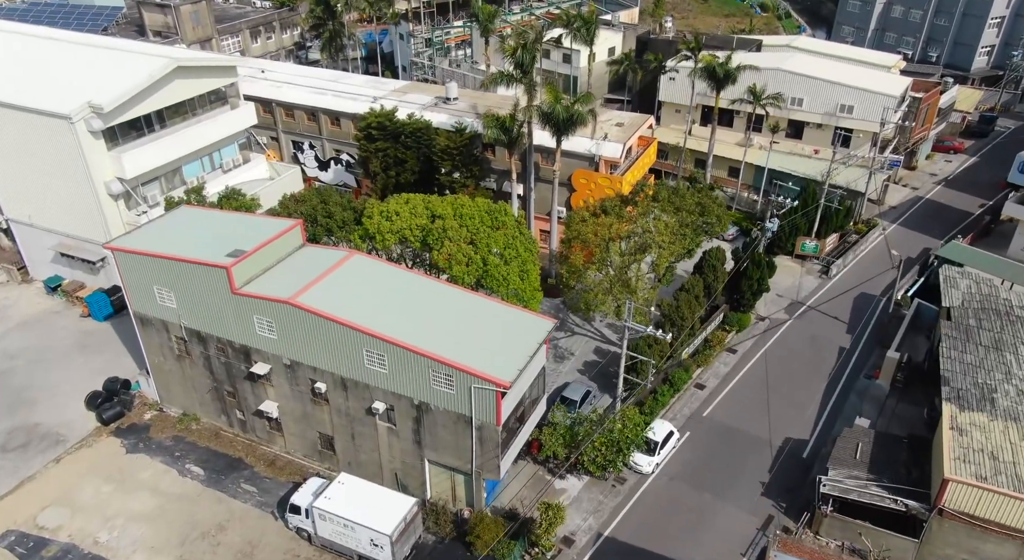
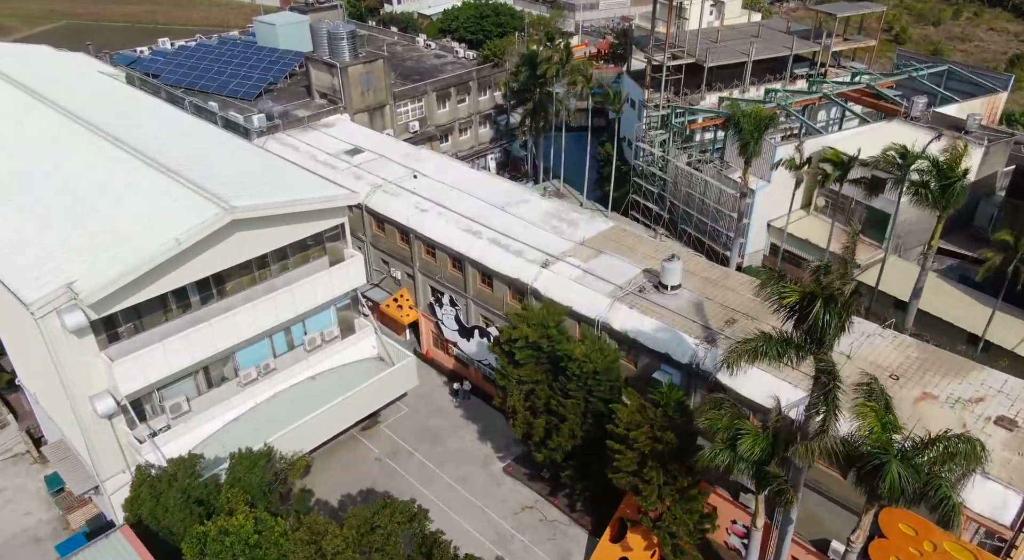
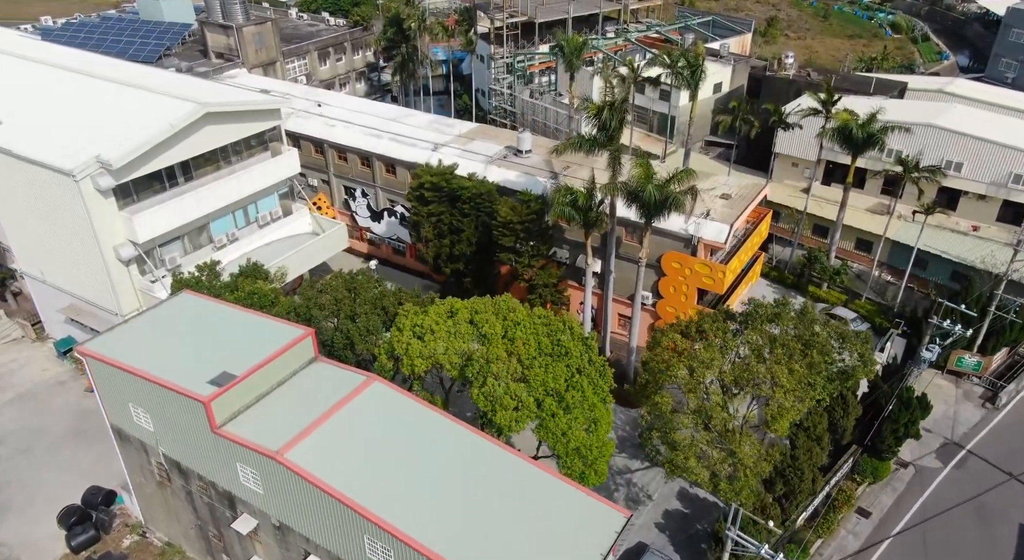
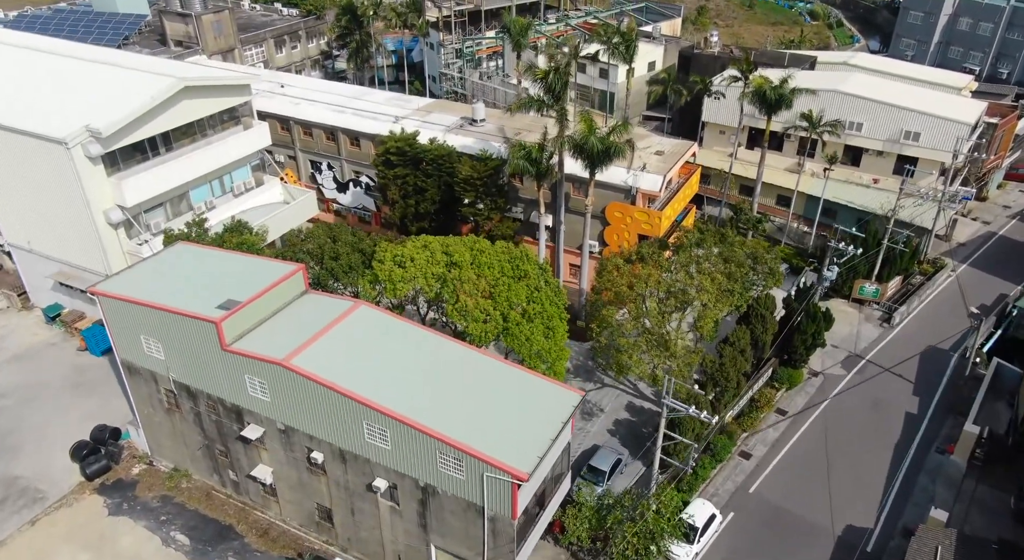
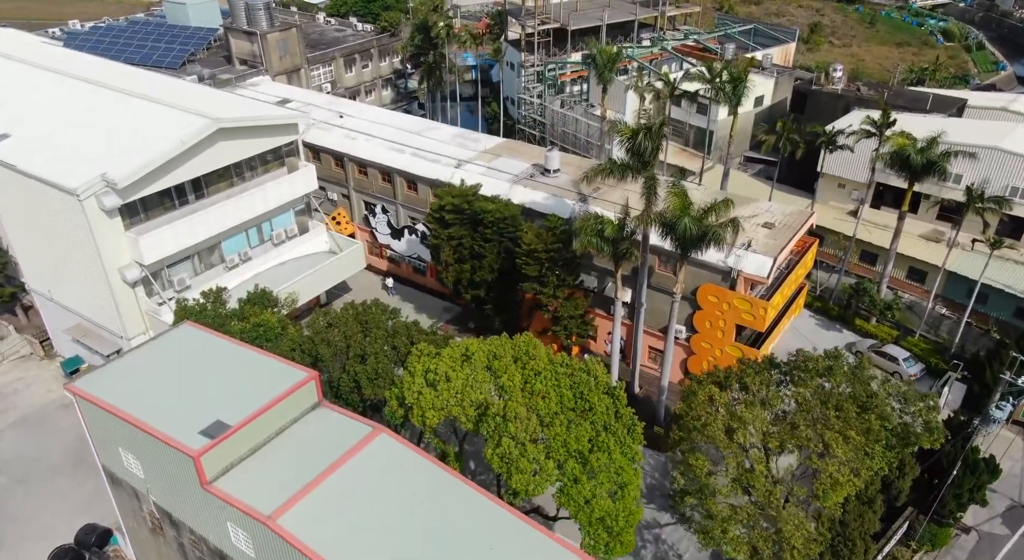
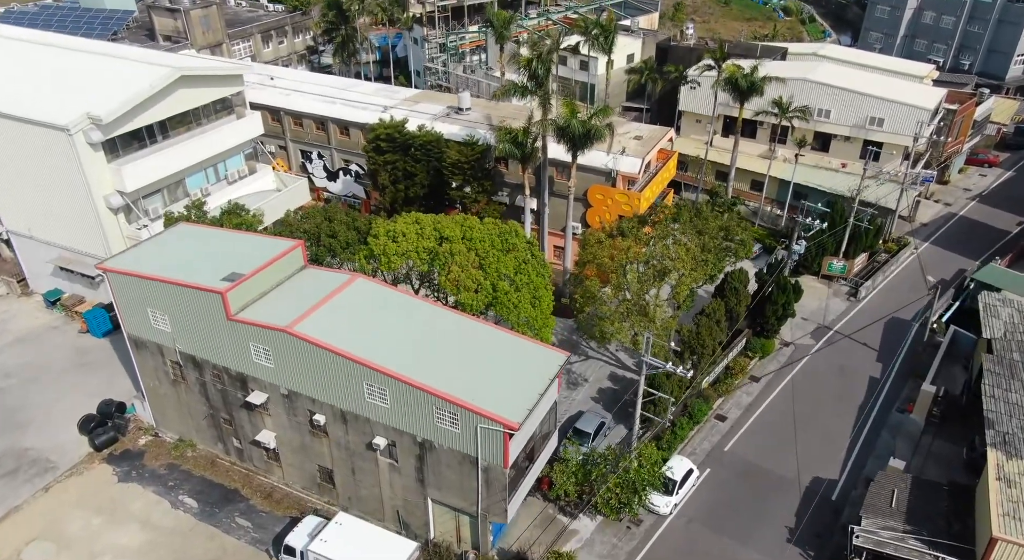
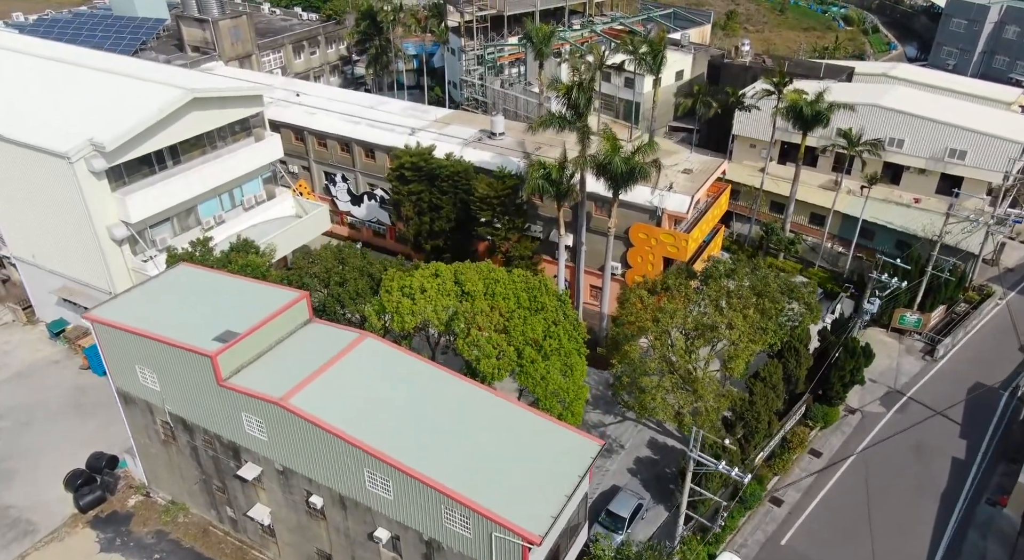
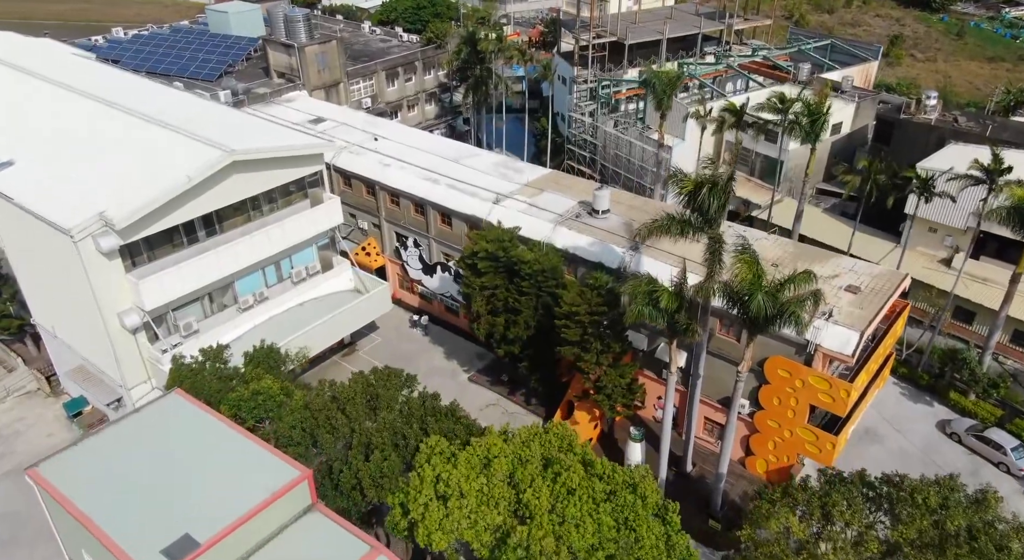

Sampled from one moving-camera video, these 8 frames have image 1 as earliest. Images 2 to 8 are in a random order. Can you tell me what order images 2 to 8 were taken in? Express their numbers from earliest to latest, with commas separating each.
6, 4, 7, 3, 5, 8, 2
